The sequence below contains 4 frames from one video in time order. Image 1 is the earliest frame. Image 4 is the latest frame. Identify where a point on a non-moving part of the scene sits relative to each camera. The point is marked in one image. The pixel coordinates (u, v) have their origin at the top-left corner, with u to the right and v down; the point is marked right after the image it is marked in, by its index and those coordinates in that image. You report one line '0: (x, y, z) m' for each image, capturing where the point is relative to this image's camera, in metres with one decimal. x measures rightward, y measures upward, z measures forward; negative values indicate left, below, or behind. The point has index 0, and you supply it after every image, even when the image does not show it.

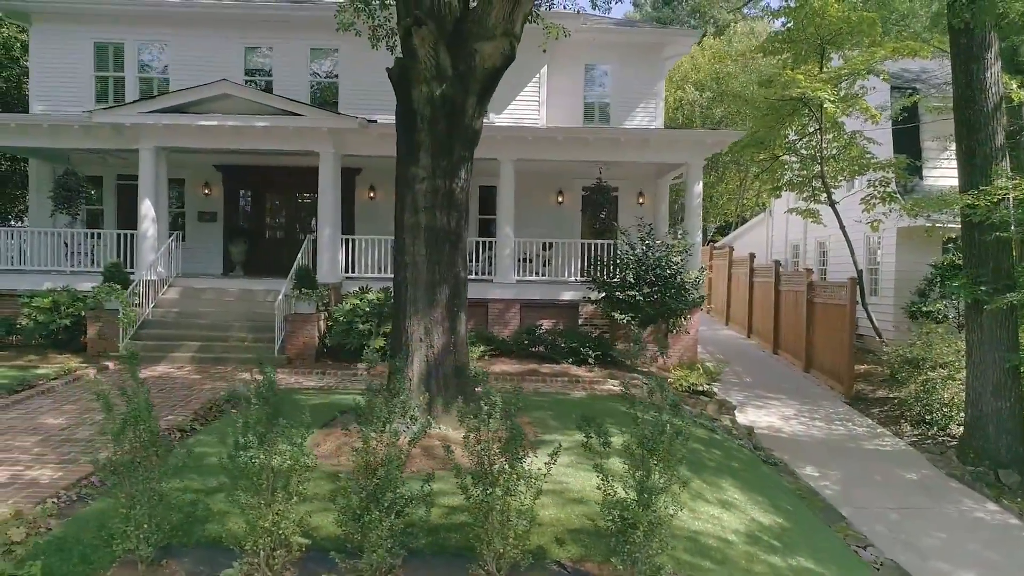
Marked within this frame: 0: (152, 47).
0: (-7.3, +4.9, +15.2) m
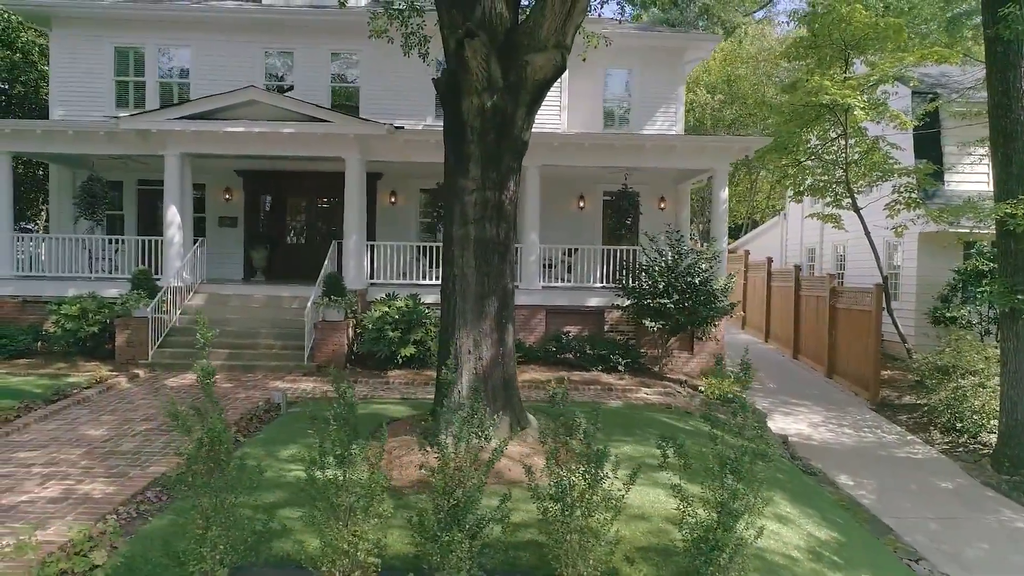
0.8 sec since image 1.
0: (-6.9, +4.8, +15.2) m
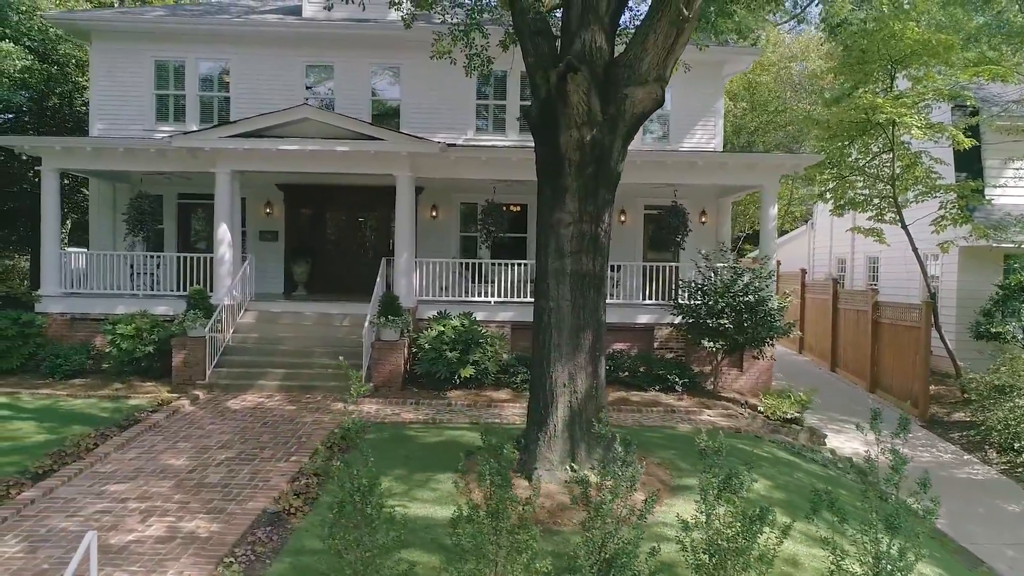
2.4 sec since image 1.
0: (-6.0, +4.5, +15.1) m
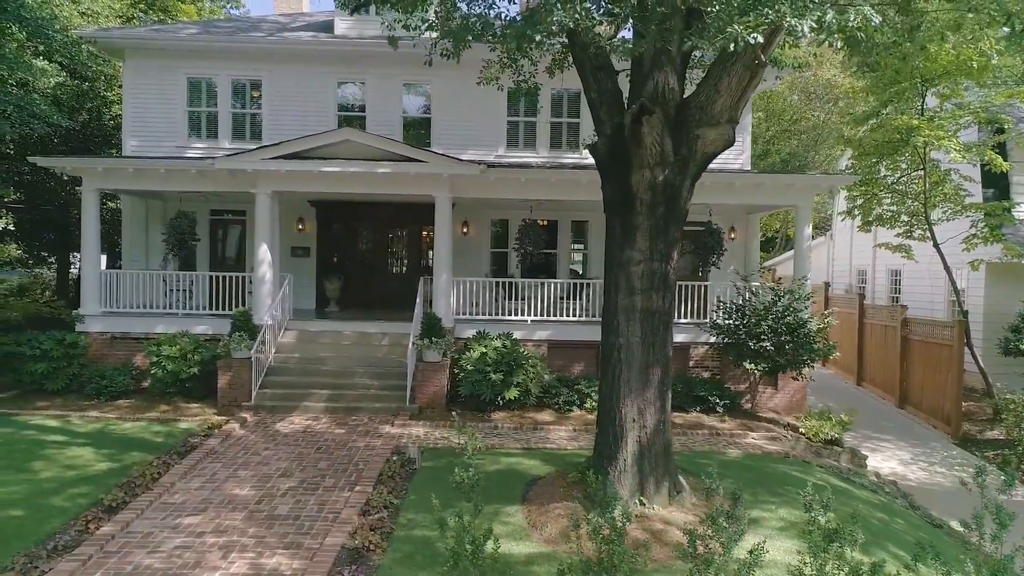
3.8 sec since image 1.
0: (-5.4, +4.2, +15.2) m
